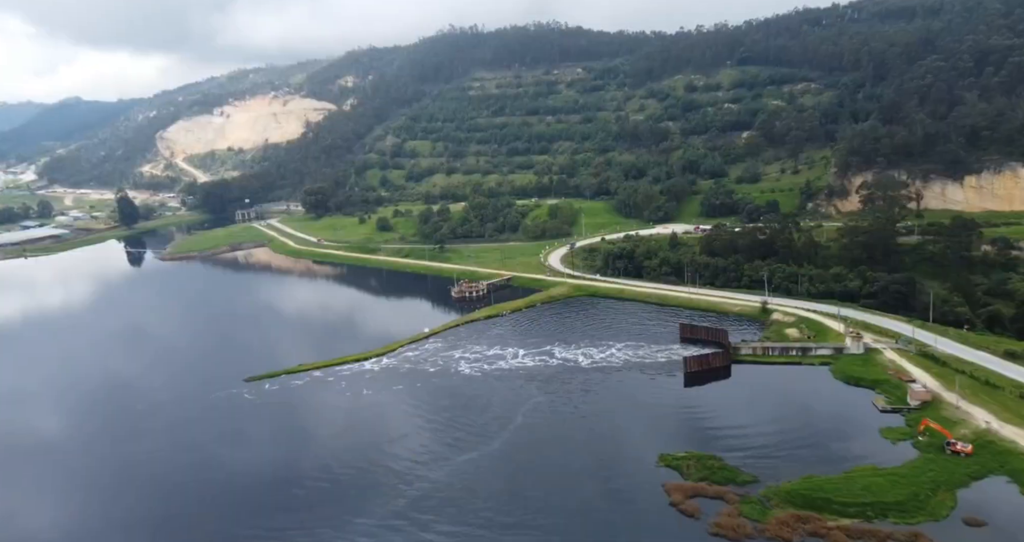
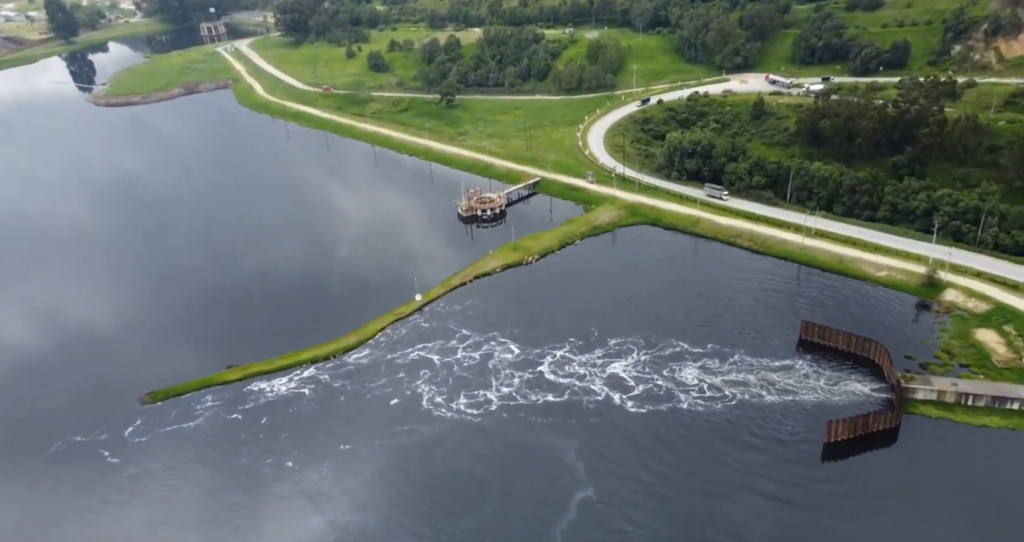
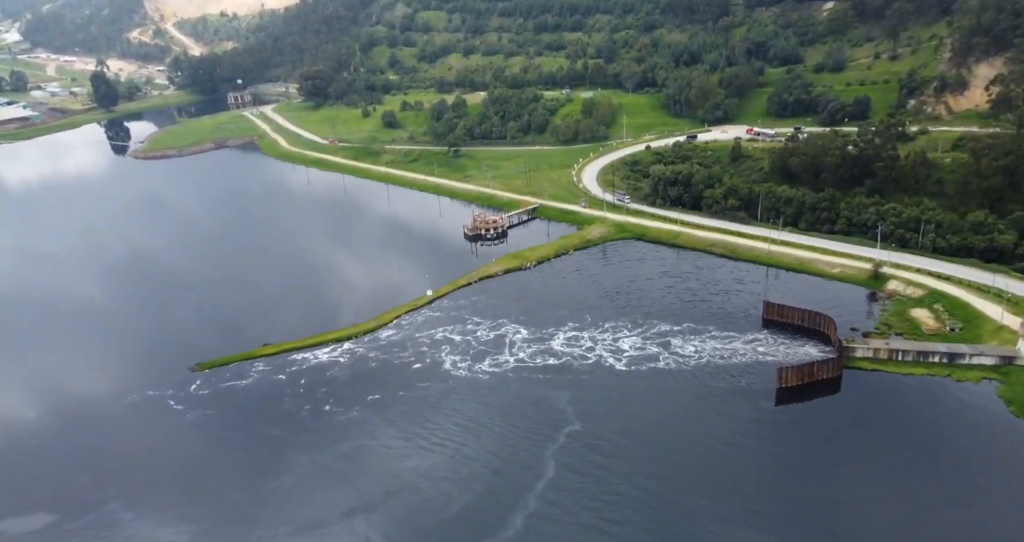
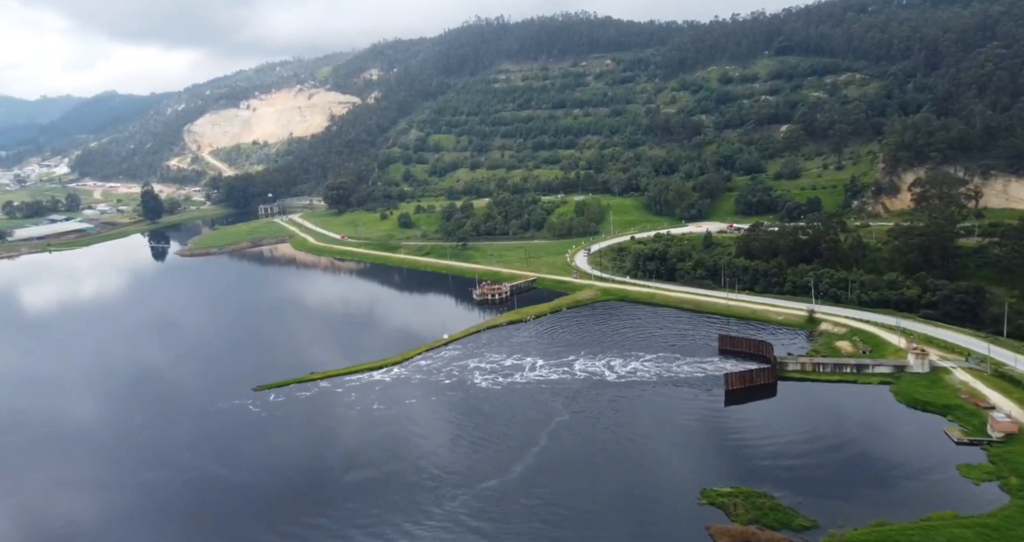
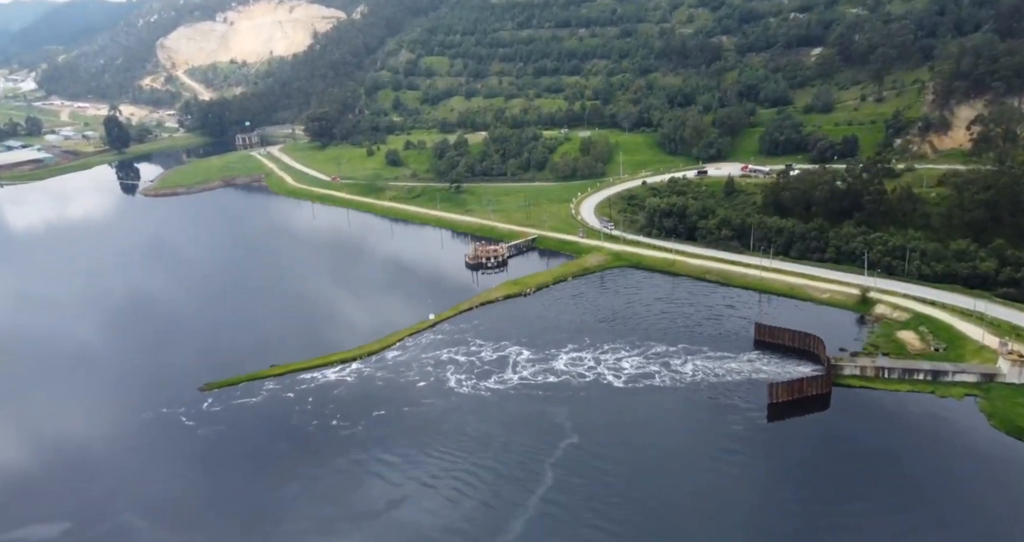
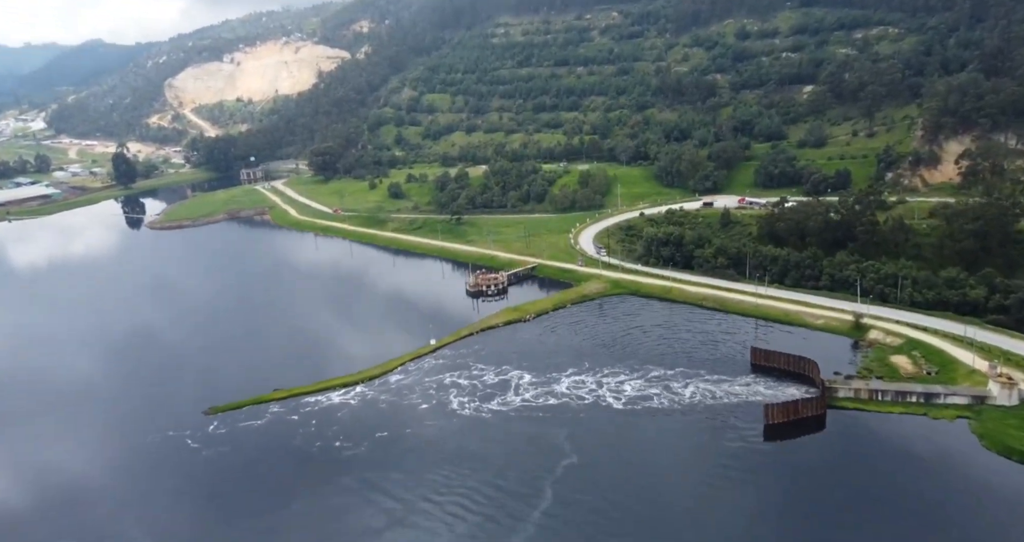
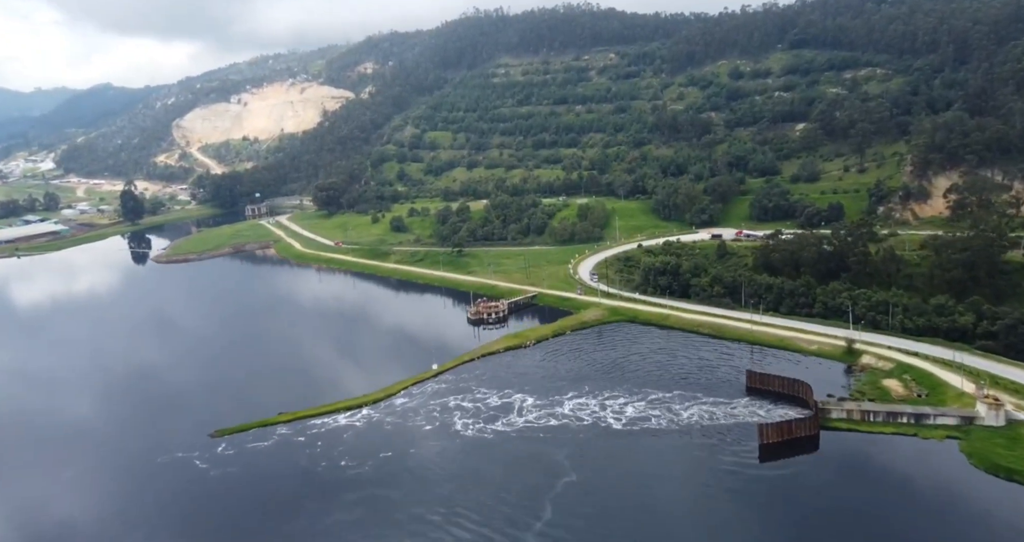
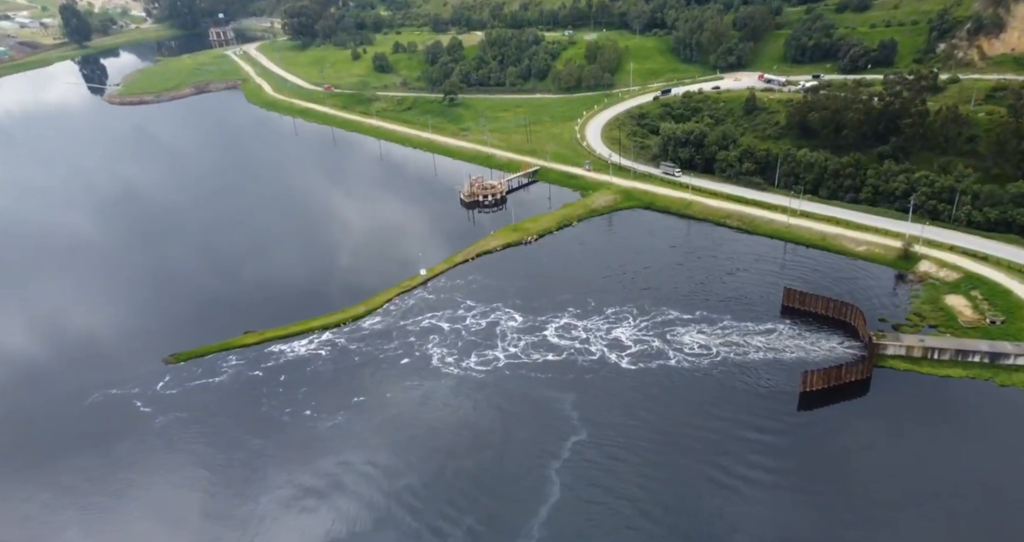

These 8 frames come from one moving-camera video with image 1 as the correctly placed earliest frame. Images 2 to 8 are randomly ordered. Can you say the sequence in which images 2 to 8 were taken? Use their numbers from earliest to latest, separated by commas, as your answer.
4, 7, 6, 5, 3, 8, 2
